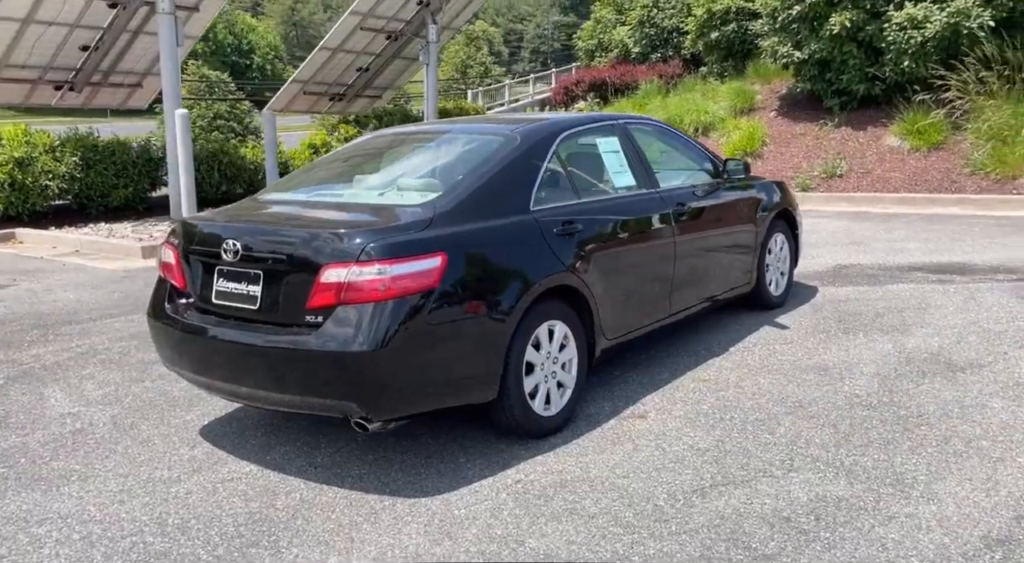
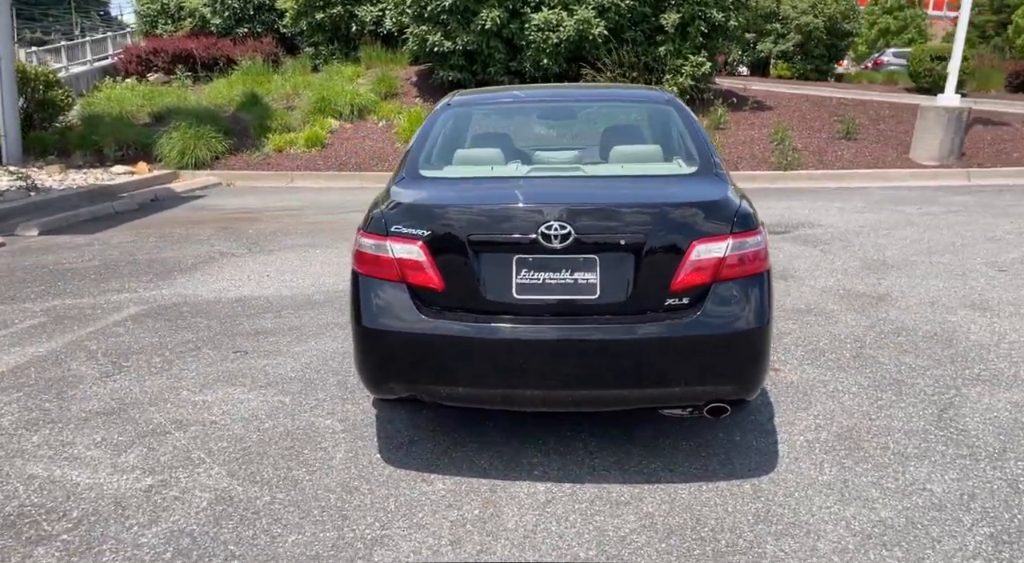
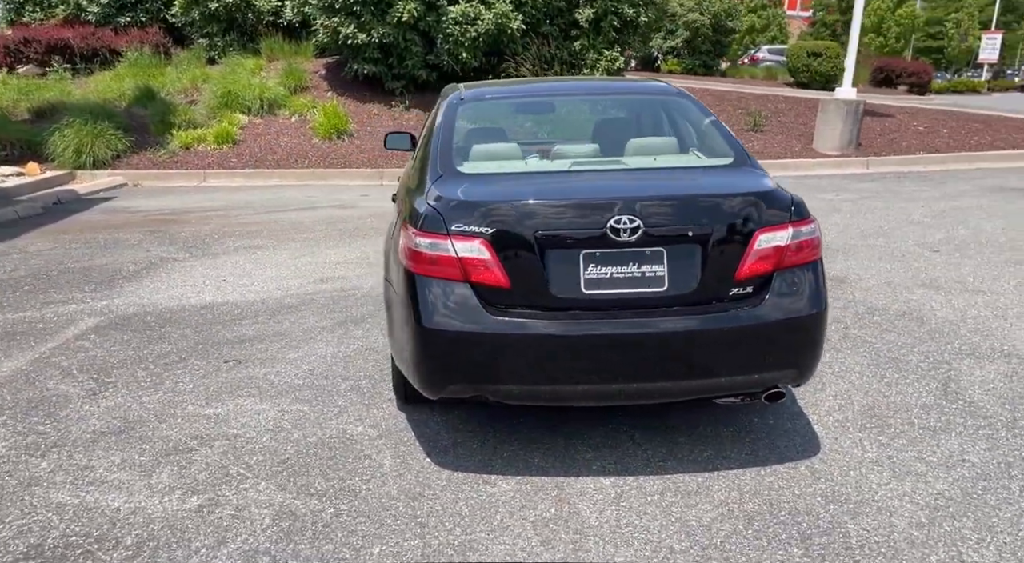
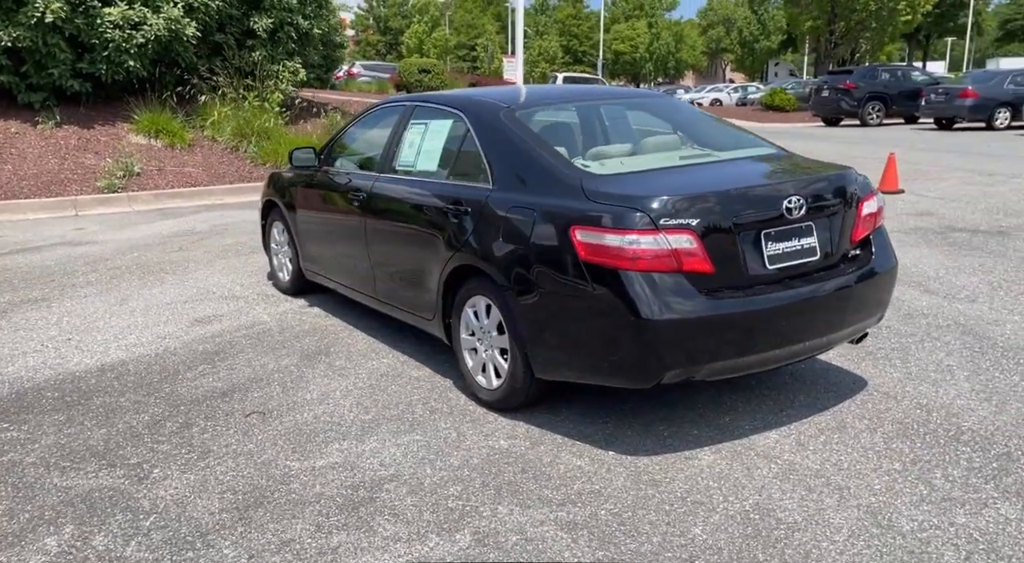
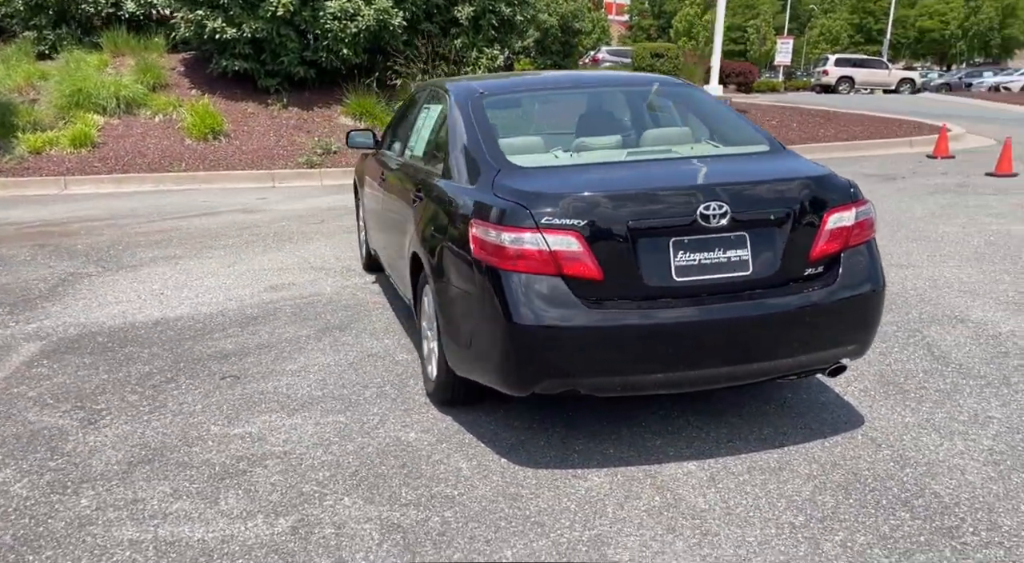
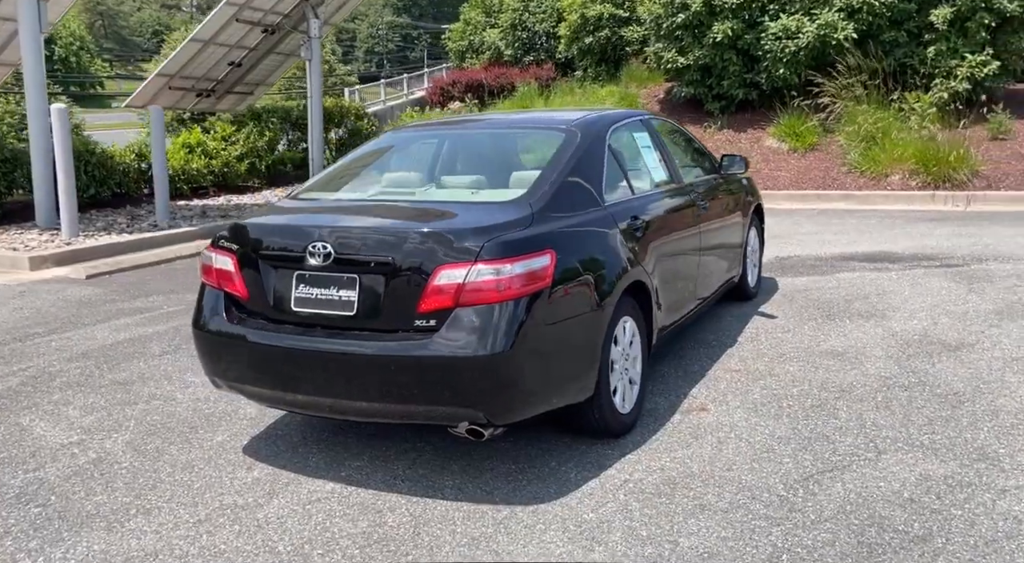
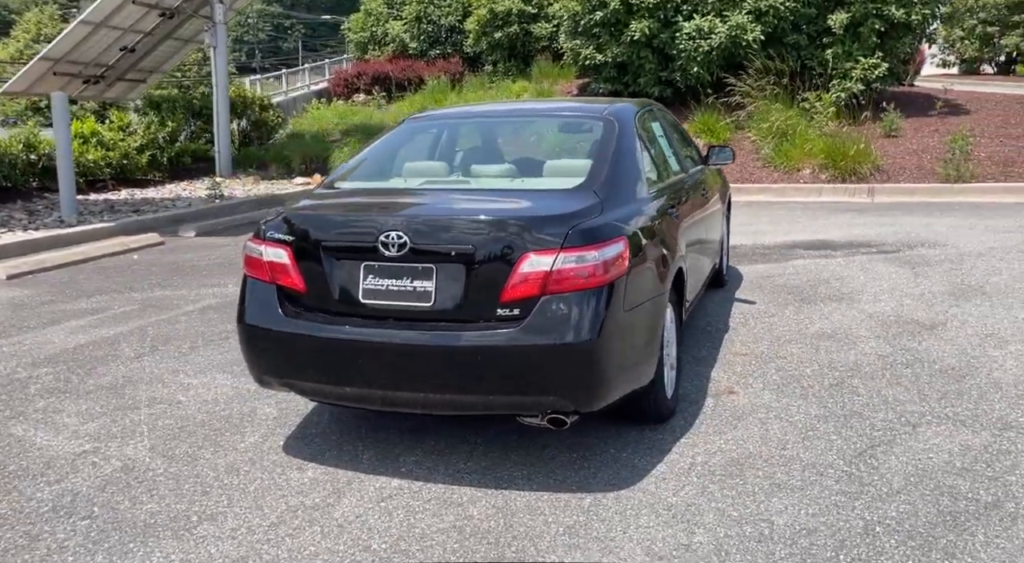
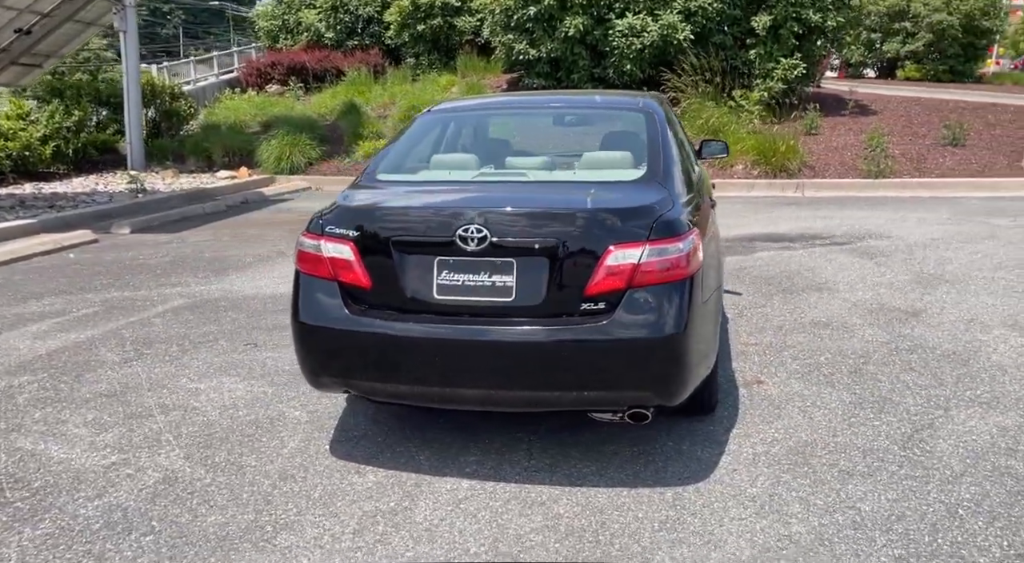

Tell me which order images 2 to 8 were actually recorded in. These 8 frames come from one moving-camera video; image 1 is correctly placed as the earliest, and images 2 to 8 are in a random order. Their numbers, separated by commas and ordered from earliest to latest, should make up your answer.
6, 7, 8, 2, 3, 5, 4
